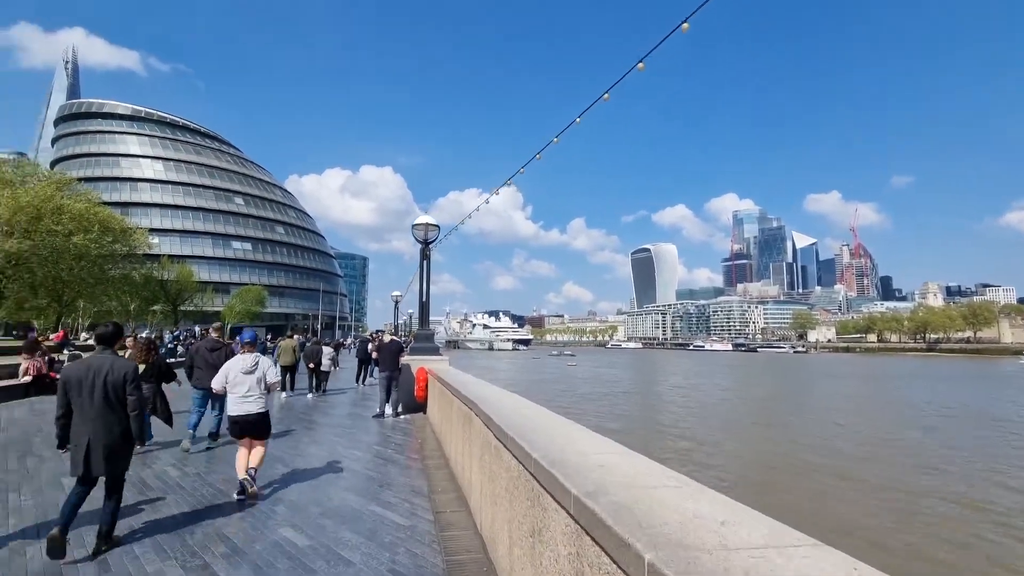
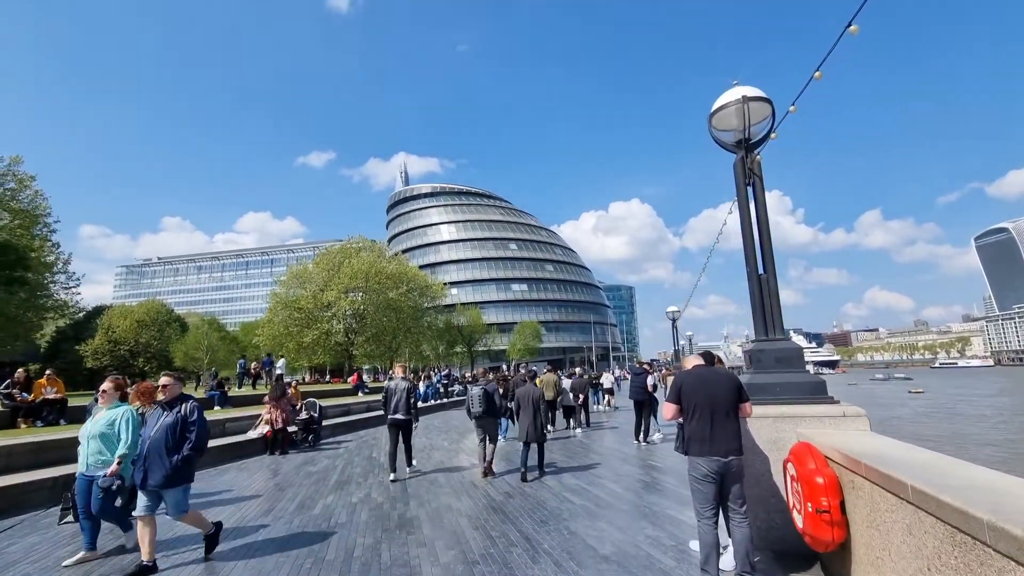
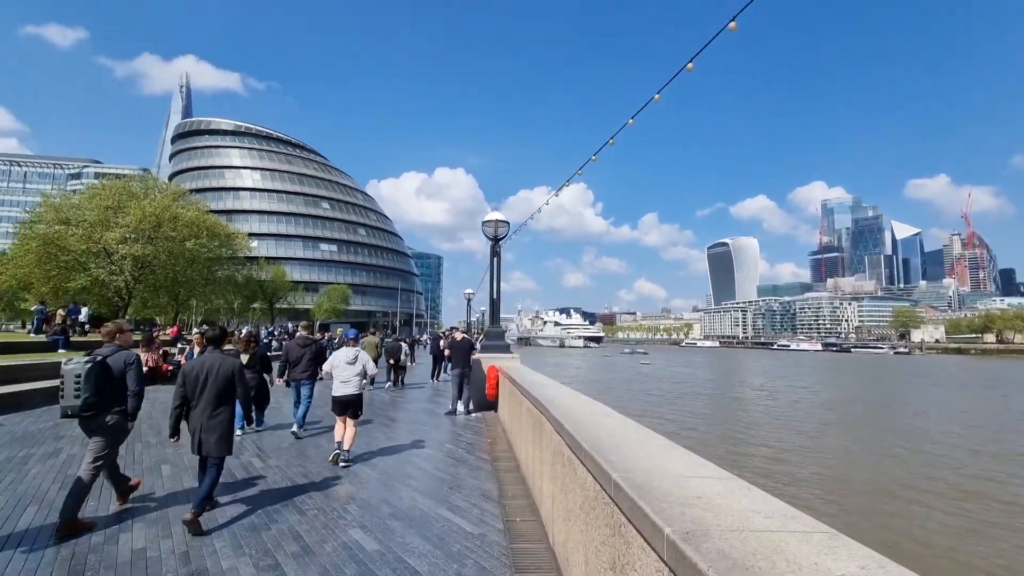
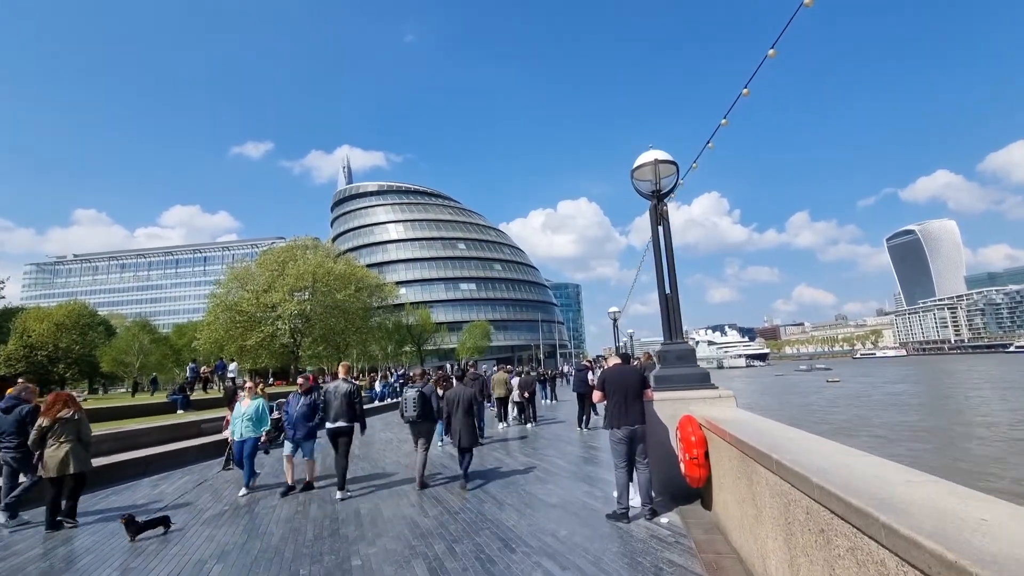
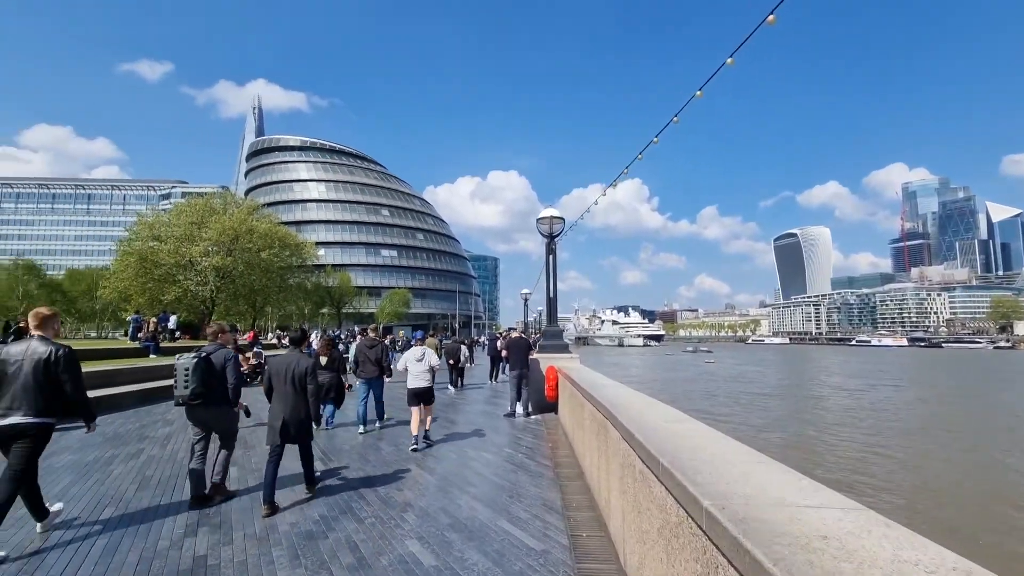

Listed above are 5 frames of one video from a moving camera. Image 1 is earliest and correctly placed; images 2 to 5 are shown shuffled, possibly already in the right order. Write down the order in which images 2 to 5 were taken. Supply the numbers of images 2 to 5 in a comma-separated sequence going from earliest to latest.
3, 5, 4, 2
